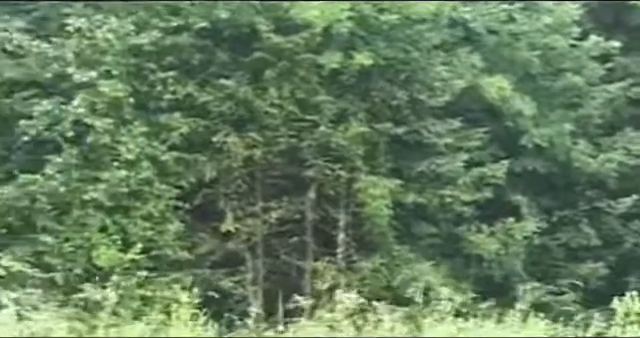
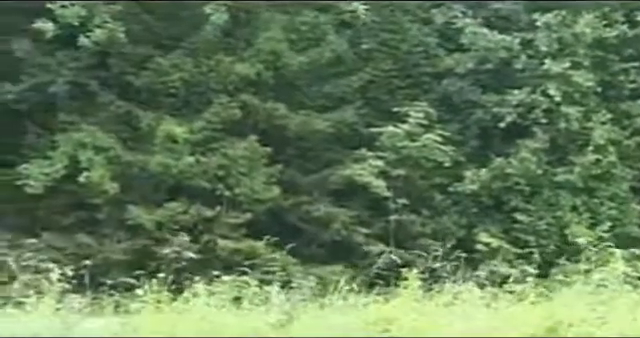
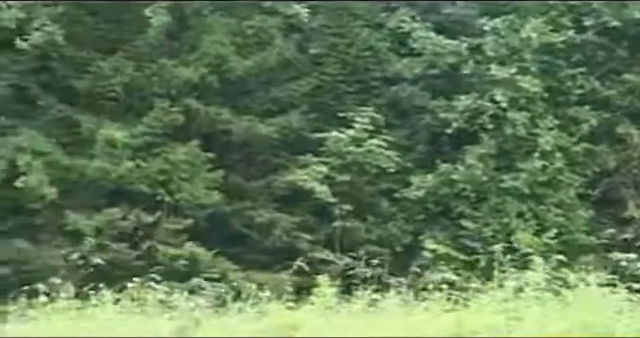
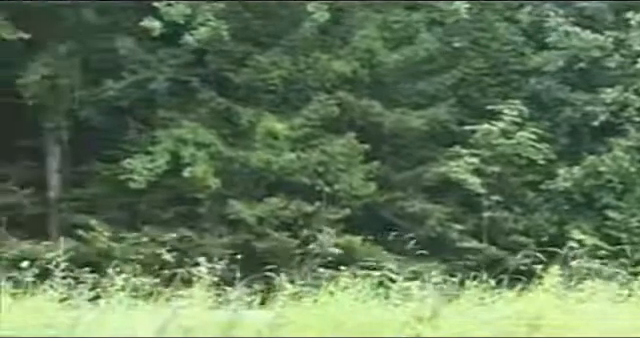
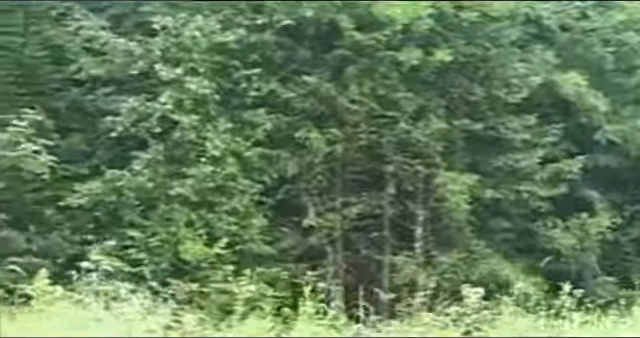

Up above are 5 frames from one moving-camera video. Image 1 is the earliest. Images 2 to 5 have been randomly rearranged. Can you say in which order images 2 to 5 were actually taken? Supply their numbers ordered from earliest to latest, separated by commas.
5, 3, 2, 4
